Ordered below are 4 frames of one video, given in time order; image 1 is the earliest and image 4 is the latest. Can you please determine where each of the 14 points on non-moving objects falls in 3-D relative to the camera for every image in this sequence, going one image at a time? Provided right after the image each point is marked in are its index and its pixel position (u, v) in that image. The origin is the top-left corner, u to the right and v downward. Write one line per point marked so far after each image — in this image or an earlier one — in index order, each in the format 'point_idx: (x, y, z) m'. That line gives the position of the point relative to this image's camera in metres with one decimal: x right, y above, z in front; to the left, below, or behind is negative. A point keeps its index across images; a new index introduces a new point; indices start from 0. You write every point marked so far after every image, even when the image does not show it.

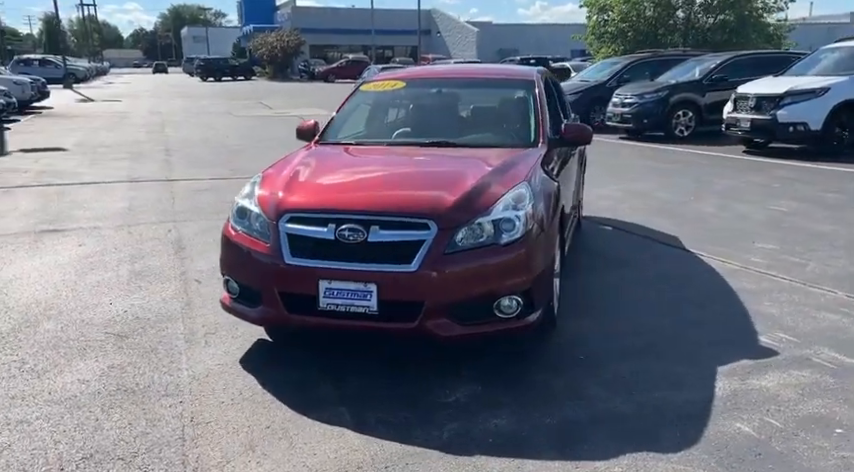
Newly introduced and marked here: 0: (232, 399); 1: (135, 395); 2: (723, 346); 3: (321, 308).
0: (-0.9, -0.8, +3.6) m
1: (-1.4, -0.8, +3.6) m
2: (+1.7, -0.7, +4.3) m
3: (-0.6, -0.4, +3.8) m
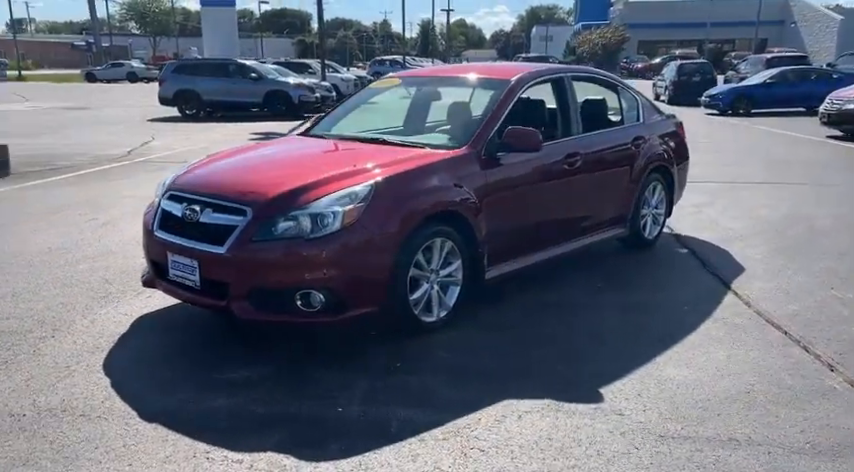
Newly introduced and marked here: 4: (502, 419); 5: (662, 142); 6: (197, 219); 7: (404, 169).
0: (-2.0, -0.6, +4.3) m
1: (-2.5, -0.6, +4.5) m
2: (+0.7, -0.8, +3.7) m
3: (-1.5, -0.2, +4.3) m
4: (+0.3, -0.8, +3.3) m
5: (+2.2, +0.9, +6.7) m
6: (-1.3, +0.1, +4.1) m
7: (-0.1, +0.4, +4.3) m
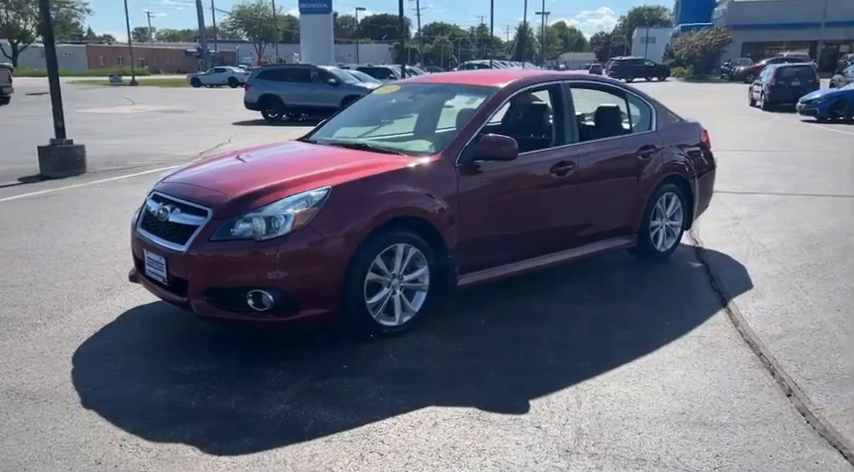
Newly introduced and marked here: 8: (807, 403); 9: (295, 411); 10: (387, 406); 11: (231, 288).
0: (-2.3, -0.6, +4.6) m
1: (-2.7, -0.5, +4.9) m
2: (+0.3, -0.8, +3.7) m
3: (-1.8, -0.2, +4.6) m
4: (-0.1, -0.9, +3.3) m
5: (+2.2, +0.8, +6.4) m
6: (-1.6, +0.1, +4.4) m
7: (-0.3, +0.4, +4.4) m
8: (+1.9, -0.8, +3.6) m
9: (-0.6, -0.9, +3.5) m
10: (-0.2, -0.8, +3.5) m
11: (-1.1, -0.3, +4.1) m
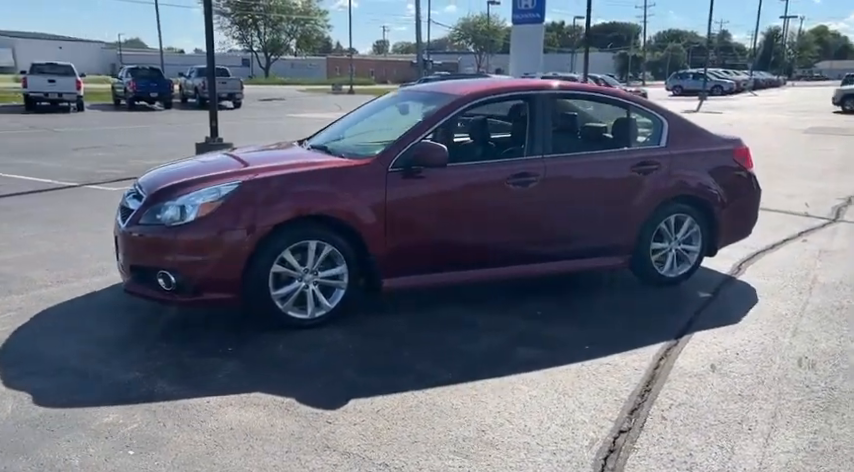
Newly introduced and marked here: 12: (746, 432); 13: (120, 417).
0: (-2.7, -0.4, +5.5) m
1: (-3.0, -0.4, +5.9) m
2: (-0.5, -0.8, +3.9) m
3: (-2.2, -0.1, +5.3) m
4: (-1.0, -0.8, +3.6) m
5: (+2.2, +0.6, +5.9) m
6: (-2.1, +0.2, +5.0) m
7: (-0.9, +0.4, +4.7) m
8: (+0.9, -0.9, +3.3) m
9: (-1.5, -0.8, +3.9) m
10: (-1.1, -0.8, +3.8) m
11: (-1.7, -0.2, +4.6) m
12: (+1.5, -0.9, +3.3) m
13: (-1.5, -0.9, +3.4) m
